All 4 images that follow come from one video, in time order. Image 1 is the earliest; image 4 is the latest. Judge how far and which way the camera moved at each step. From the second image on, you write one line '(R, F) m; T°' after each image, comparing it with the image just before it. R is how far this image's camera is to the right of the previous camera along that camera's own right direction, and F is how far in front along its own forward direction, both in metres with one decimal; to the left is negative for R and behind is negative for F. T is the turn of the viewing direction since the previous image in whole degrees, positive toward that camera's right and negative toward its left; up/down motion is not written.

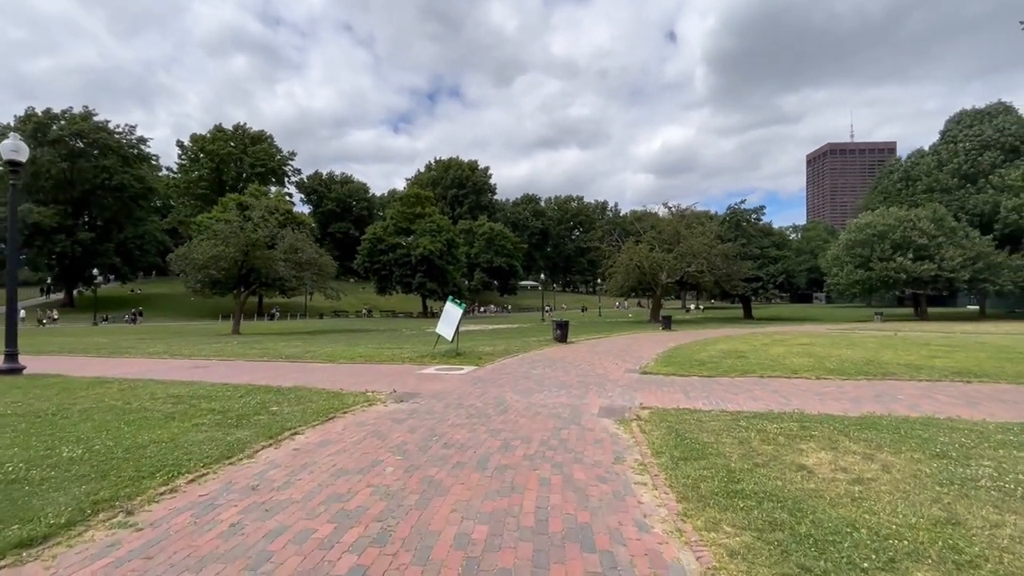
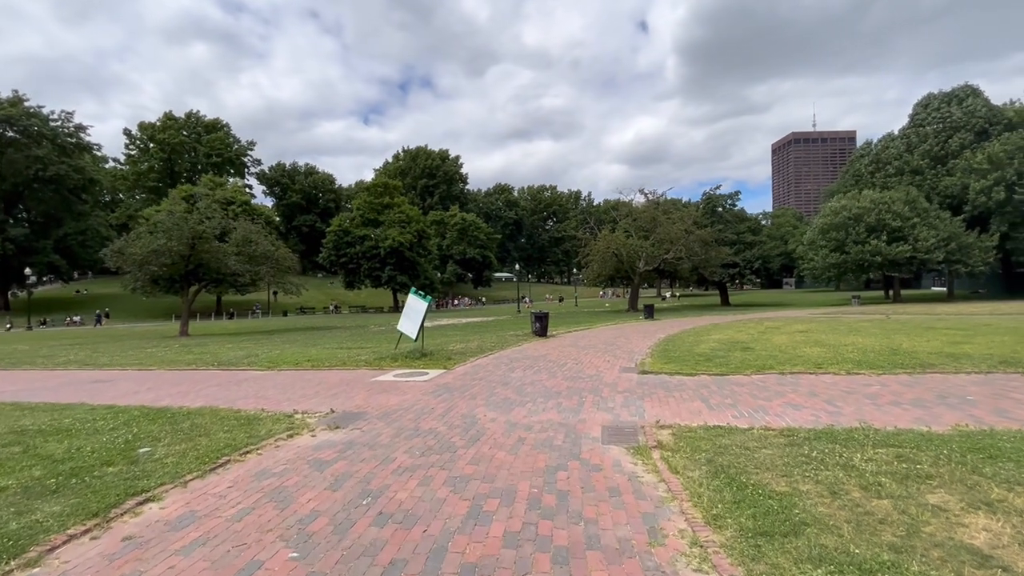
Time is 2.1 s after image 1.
(+0.1, +2.2) m; +3°
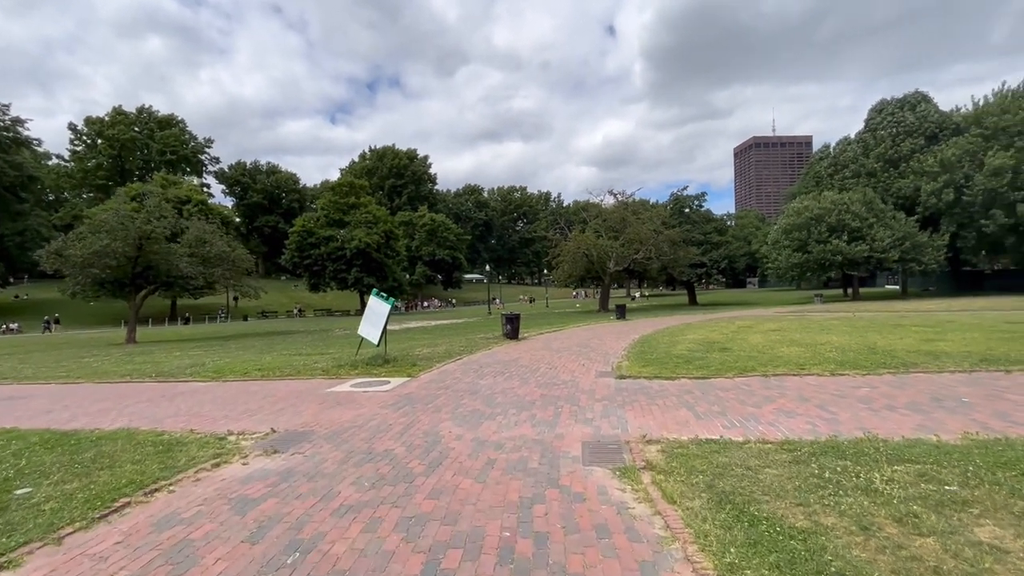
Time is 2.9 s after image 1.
(0.0, +0.8) m; +3°
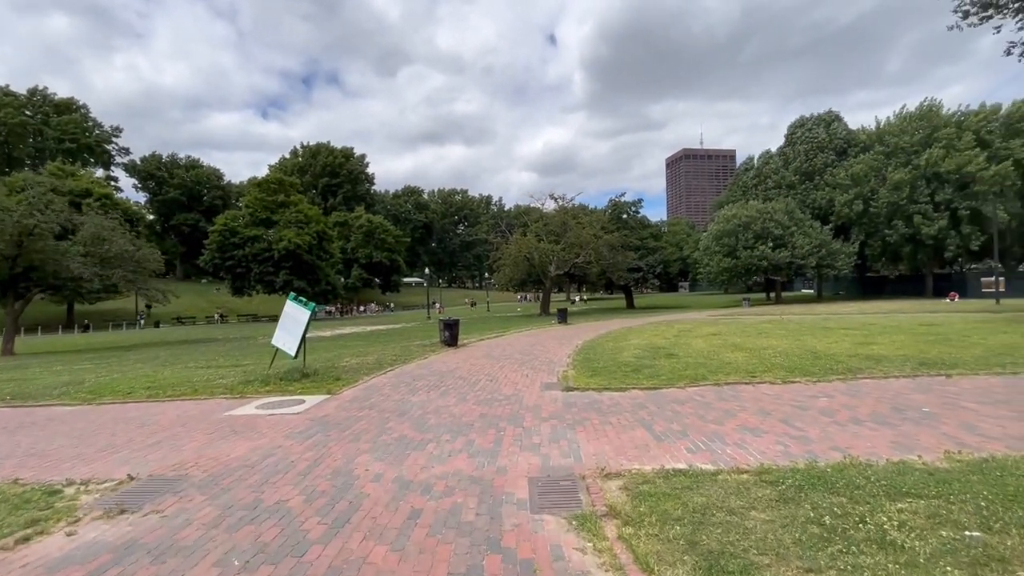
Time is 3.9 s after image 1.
(+0.1, +1.0) m; +7°
